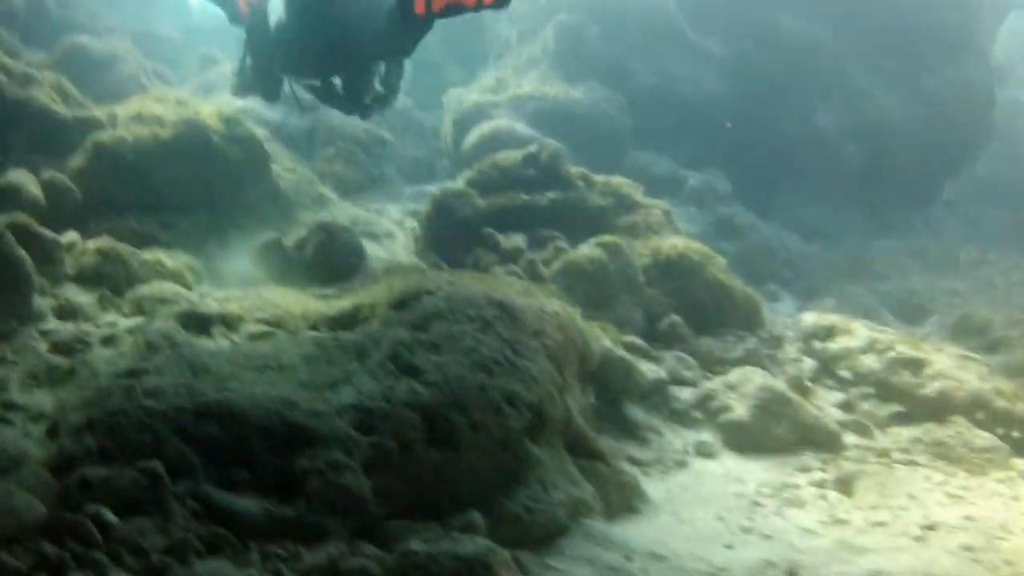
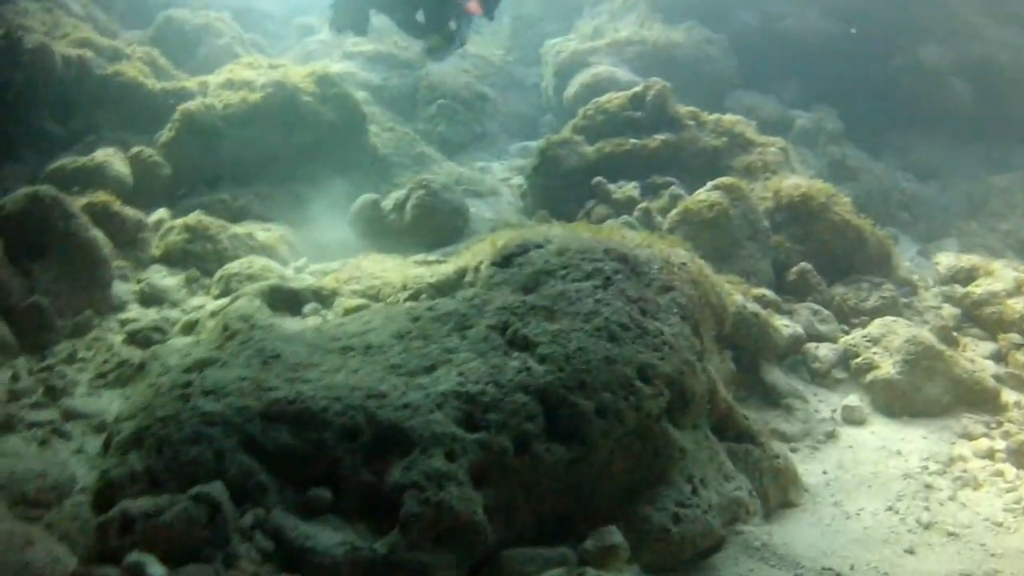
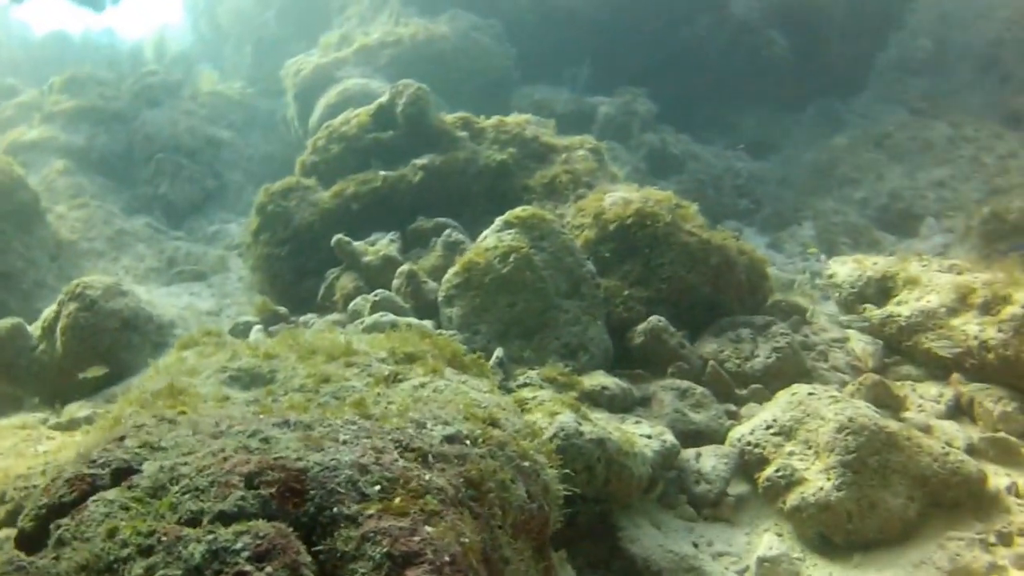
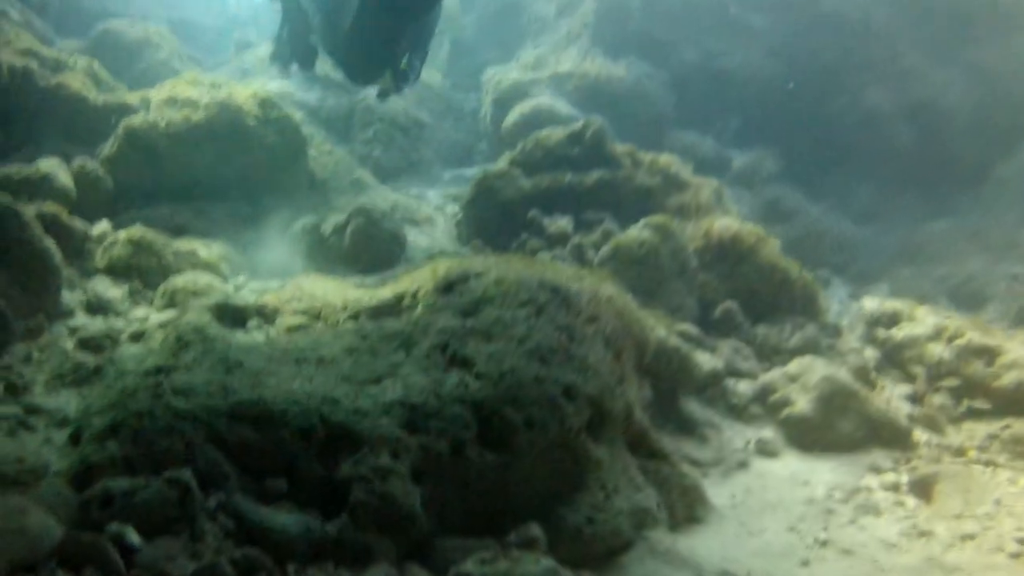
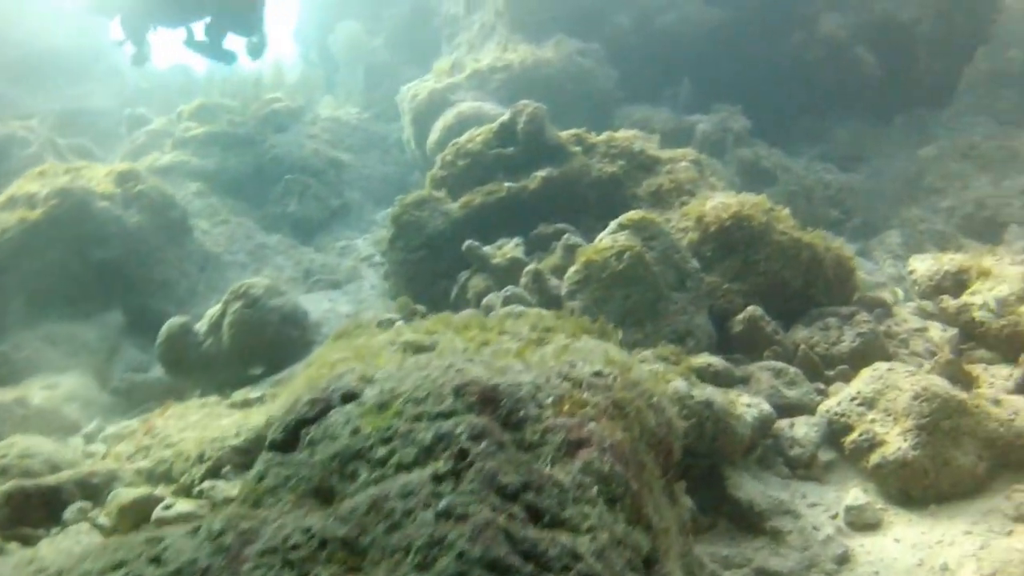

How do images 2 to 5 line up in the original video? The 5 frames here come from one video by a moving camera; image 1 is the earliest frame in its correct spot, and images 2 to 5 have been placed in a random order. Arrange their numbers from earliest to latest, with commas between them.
4, 2, 5, 3
